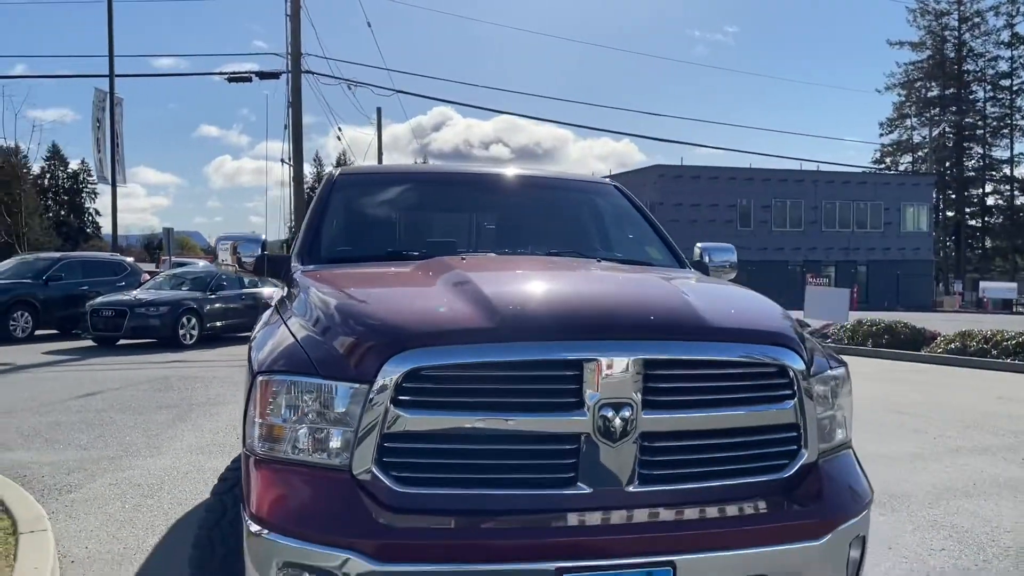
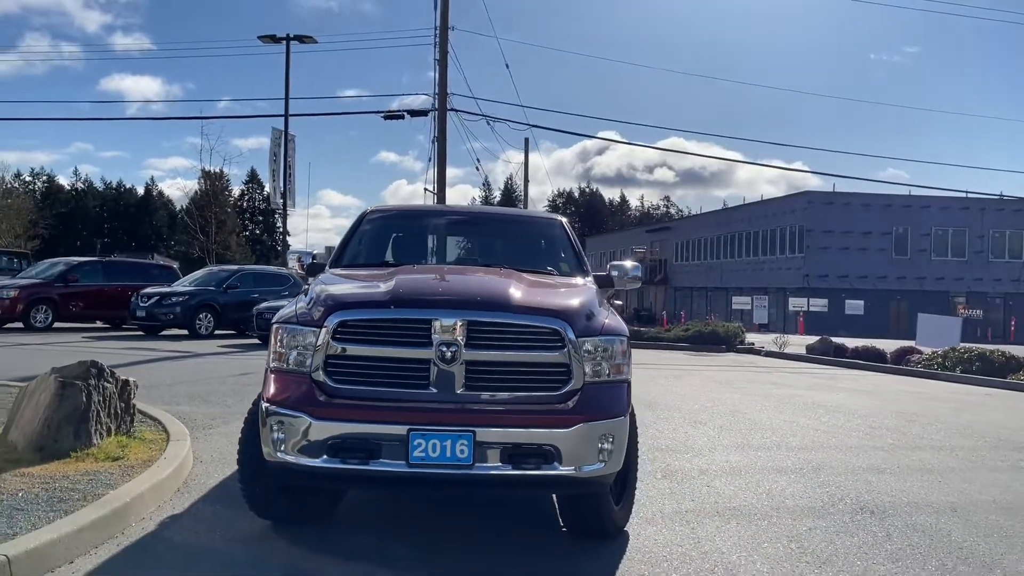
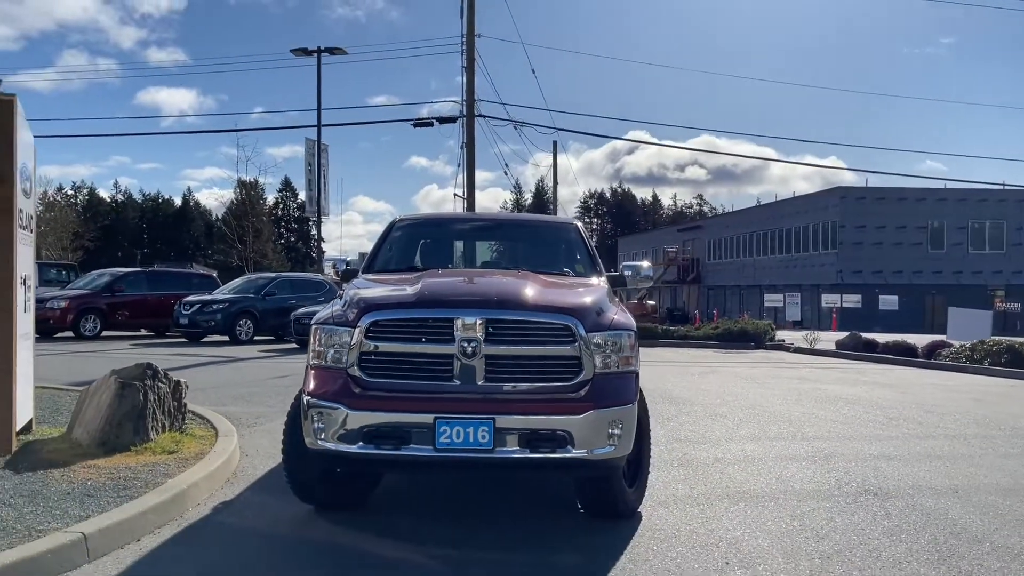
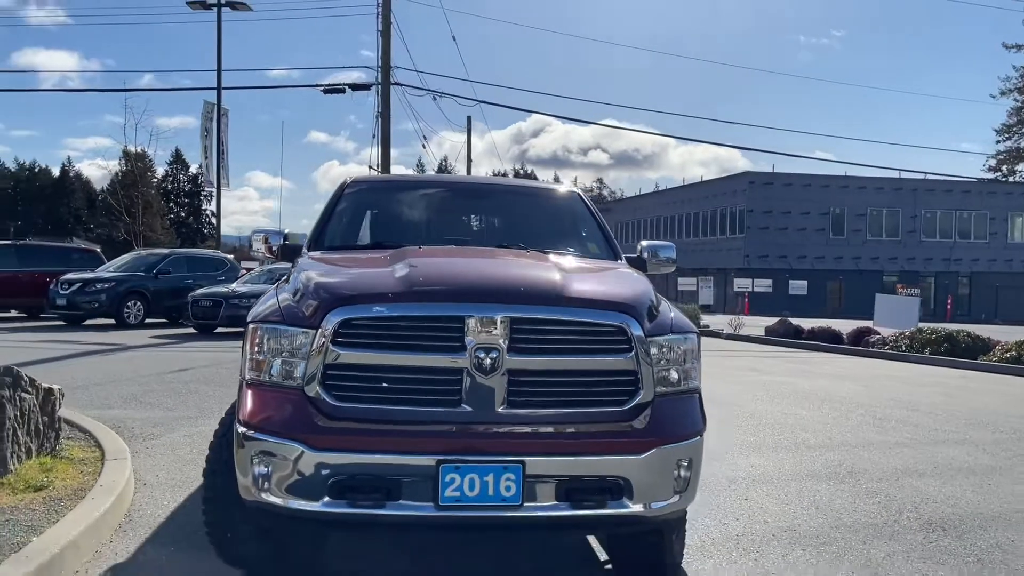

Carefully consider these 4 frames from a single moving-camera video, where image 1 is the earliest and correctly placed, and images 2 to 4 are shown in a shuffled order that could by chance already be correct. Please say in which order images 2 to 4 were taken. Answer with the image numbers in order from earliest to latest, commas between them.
4, 2, 3
